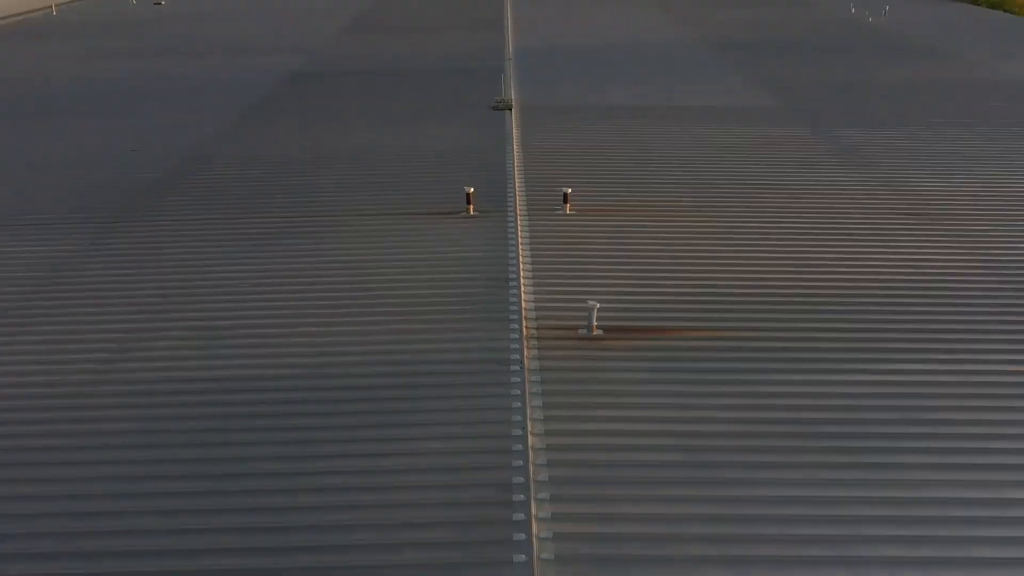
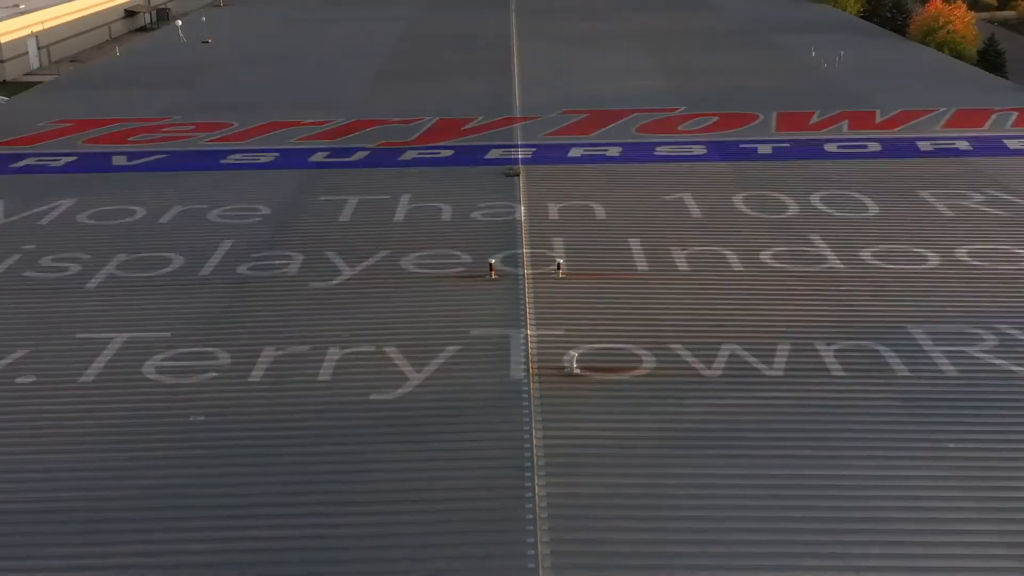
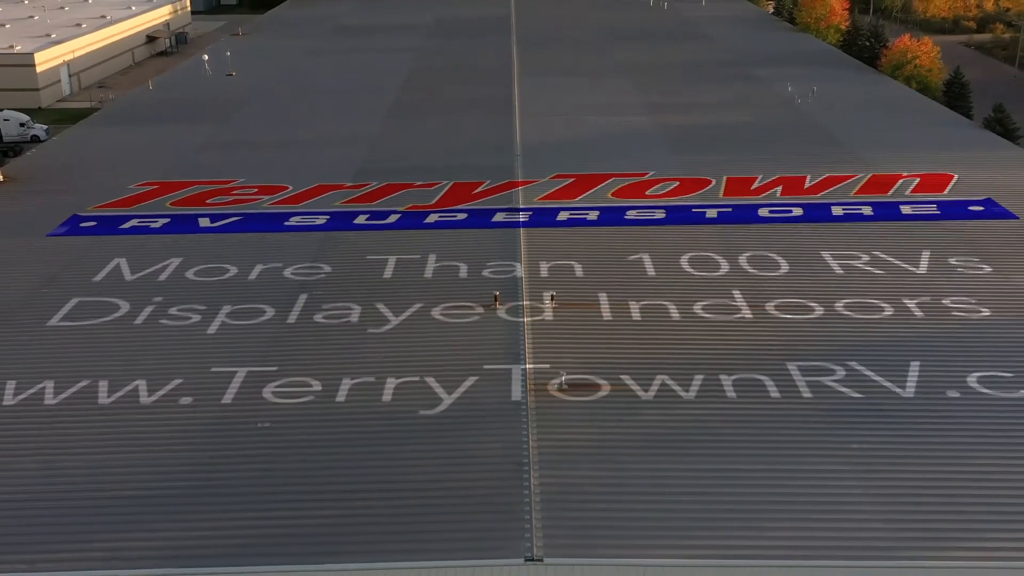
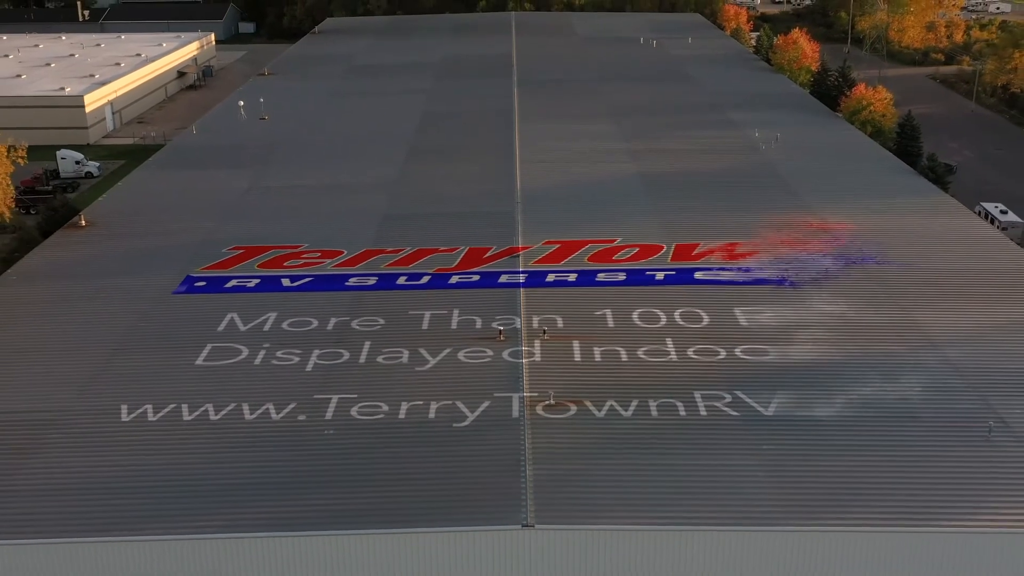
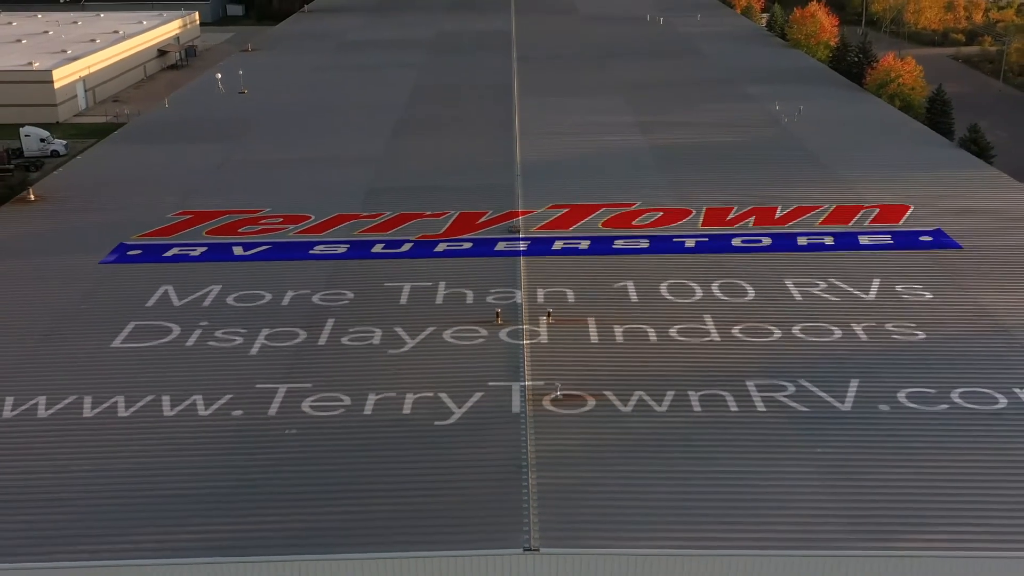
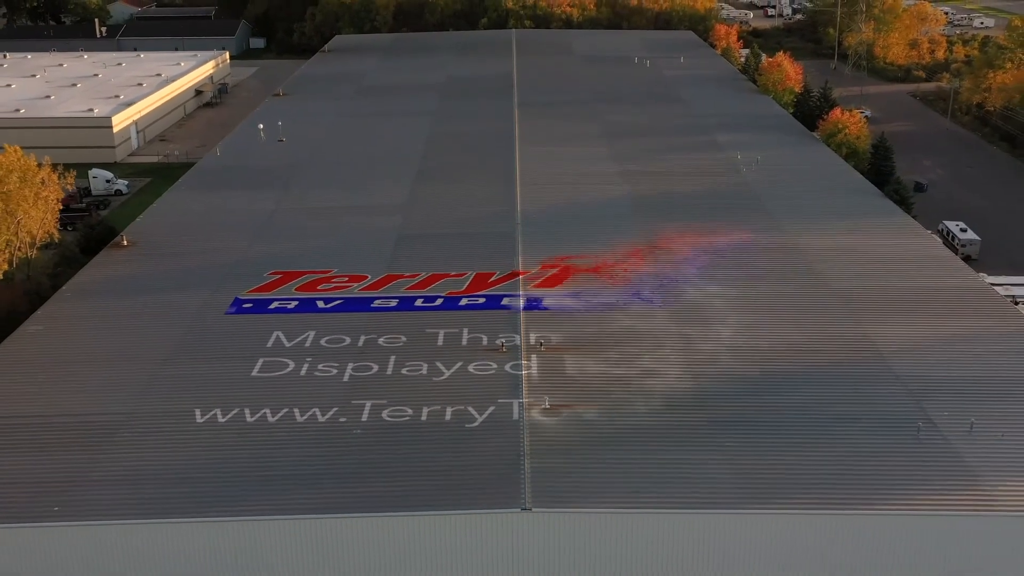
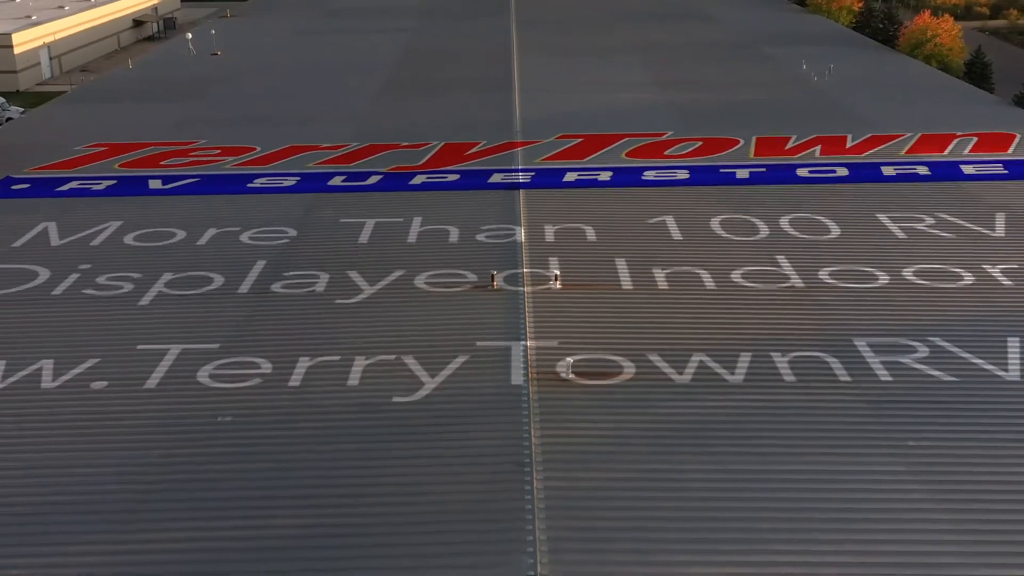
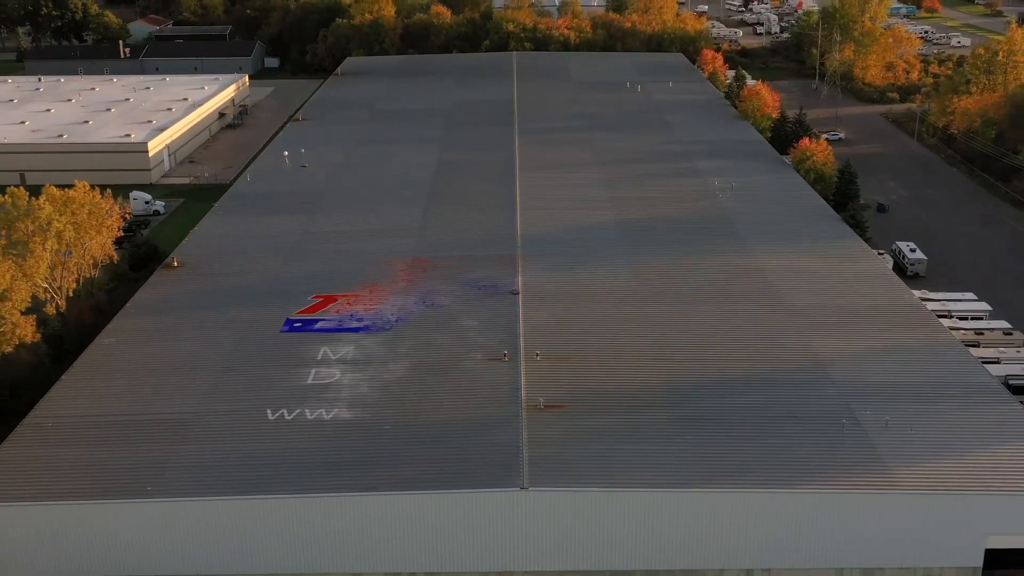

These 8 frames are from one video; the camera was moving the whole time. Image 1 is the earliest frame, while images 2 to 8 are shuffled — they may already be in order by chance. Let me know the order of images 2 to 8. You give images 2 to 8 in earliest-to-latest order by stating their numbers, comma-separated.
2, 7, 3, 5, 4, 6, 8
